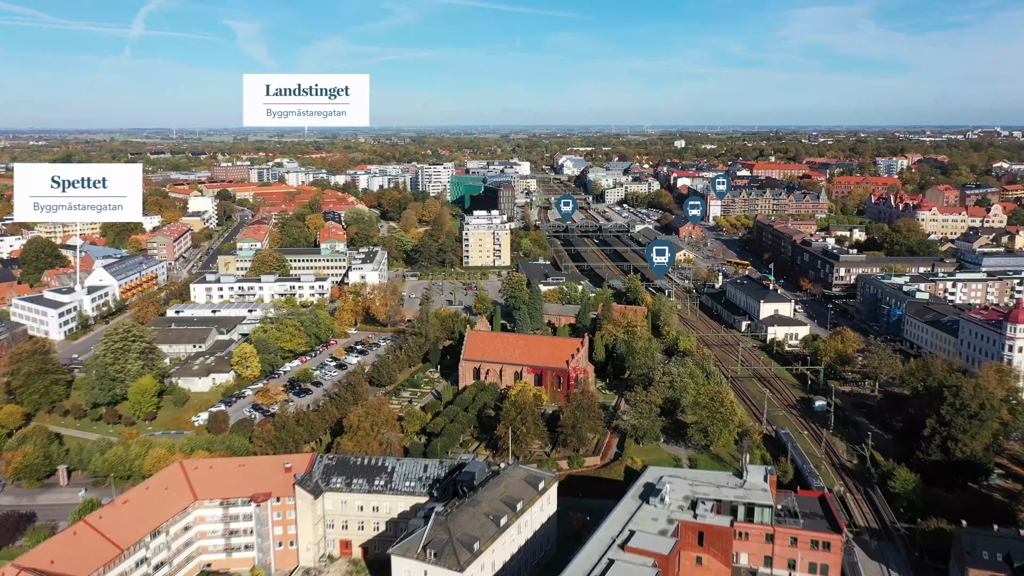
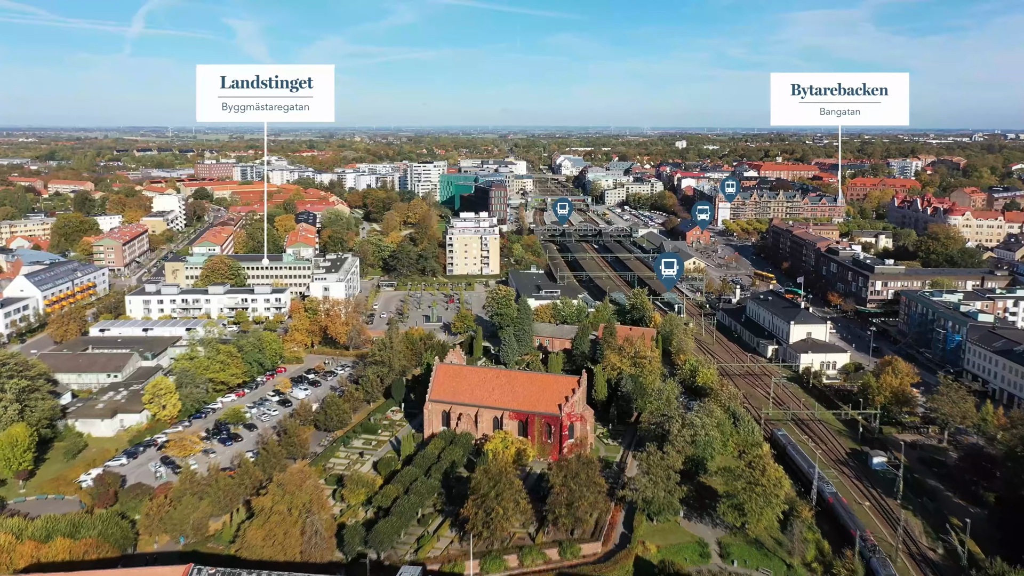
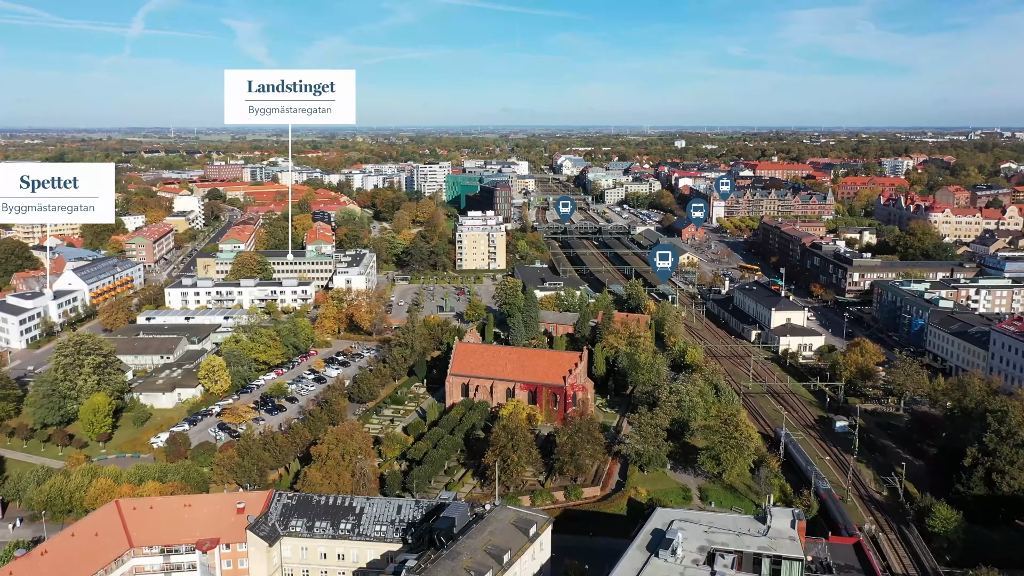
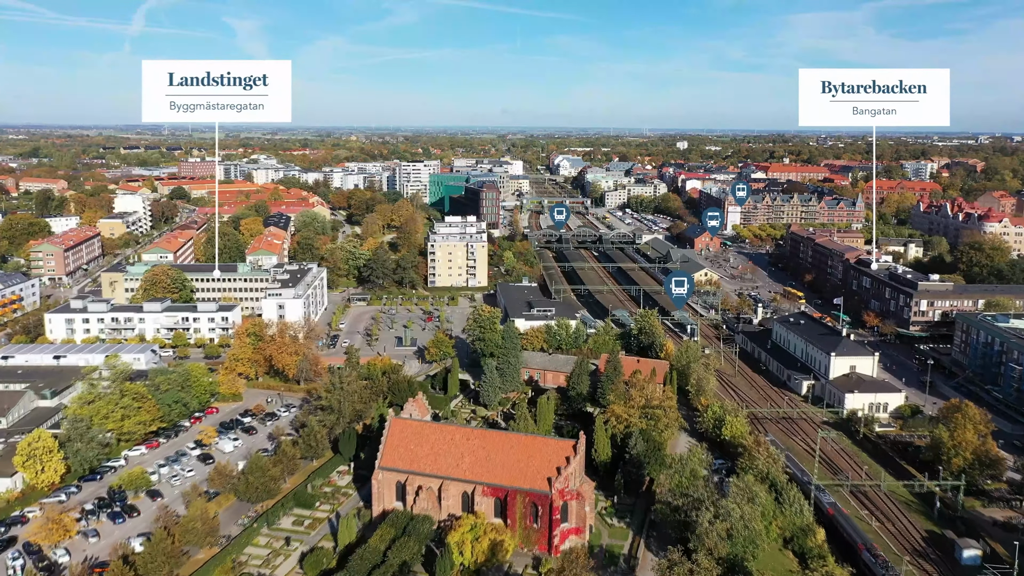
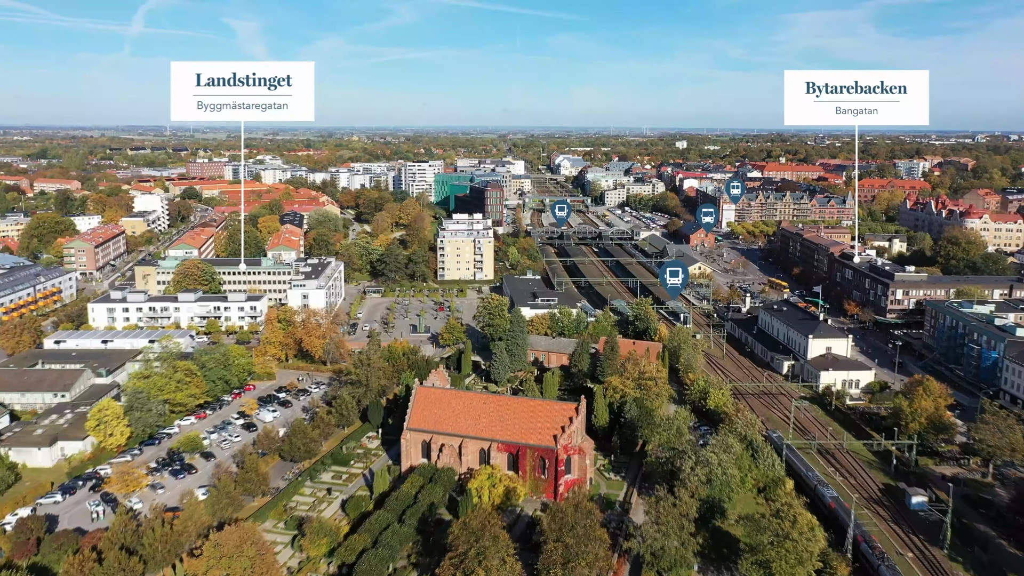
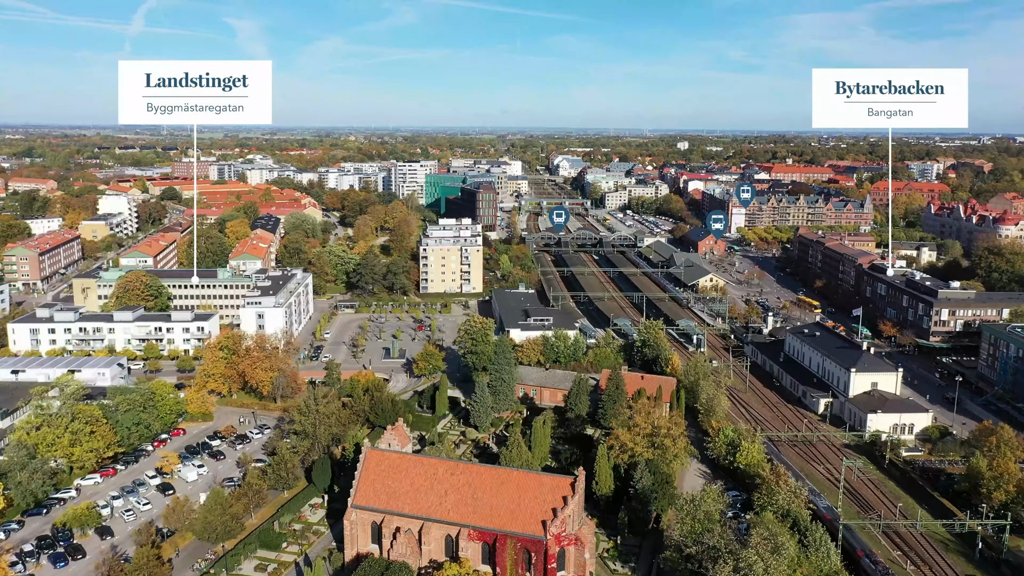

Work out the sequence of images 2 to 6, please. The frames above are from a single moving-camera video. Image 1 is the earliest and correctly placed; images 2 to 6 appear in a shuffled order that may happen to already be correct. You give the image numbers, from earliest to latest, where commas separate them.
3, 2, 5, 4, 6
